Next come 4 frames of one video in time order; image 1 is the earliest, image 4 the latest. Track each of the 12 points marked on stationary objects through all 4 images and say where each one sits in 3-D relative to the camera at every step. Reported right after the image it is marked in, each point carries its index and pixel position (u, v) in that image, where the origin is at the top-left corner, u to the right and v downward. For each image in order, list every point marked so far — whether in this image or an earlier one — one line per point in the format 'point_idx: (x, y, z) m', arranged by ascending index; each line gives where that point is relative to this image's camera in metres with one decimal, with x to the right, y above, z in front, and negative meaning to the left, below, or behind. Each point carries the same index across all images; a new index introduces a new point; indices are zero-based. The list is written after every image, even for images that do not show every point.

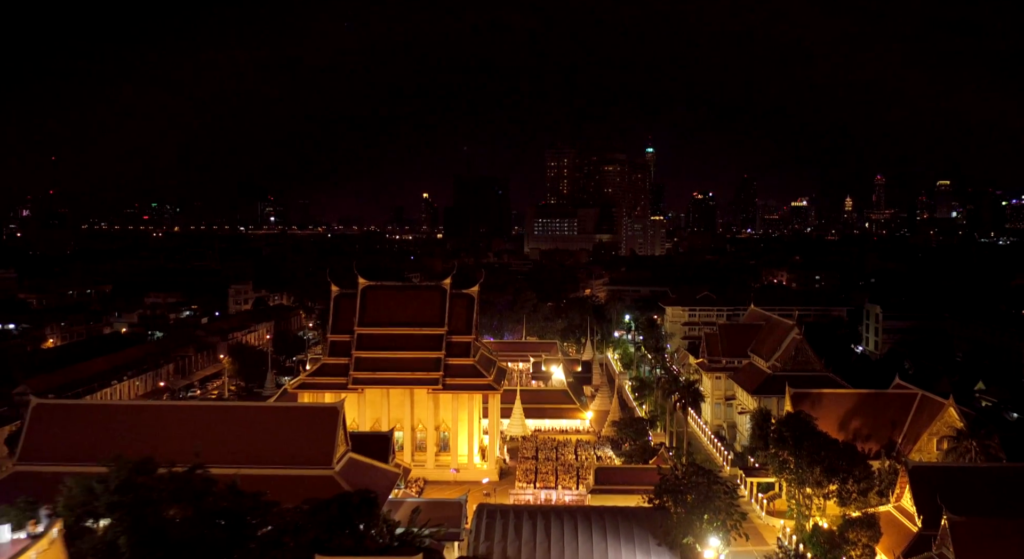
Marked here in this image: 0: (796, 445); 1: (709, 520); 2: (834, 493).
0: (+7.3, -4.2, +17.5) m
1: (+4.2, -5.2, +14.9) m
2: (+7.8, -5.2, +16.7) m
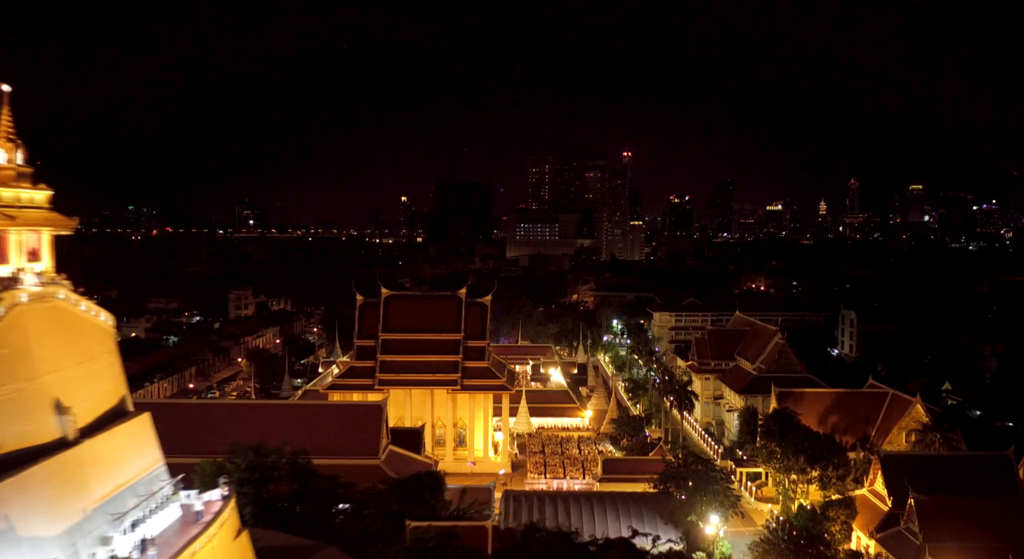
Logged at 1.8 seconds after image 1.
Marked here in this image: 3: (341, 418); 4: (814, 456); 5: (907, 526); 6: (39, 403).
0: (+7.8, -4.5, +19.8) m
1: (+4.9, -5.5, +17.1) m
2: (+8.4, -5.5, +19.0) m
3: (-4.1, -3.3, +16.5) m
4: (+8.3, -4.9, +18.9) m
5: (+9.4, -5.9, +16.4) m
6: (-4.6, -1.2, +6.7) m
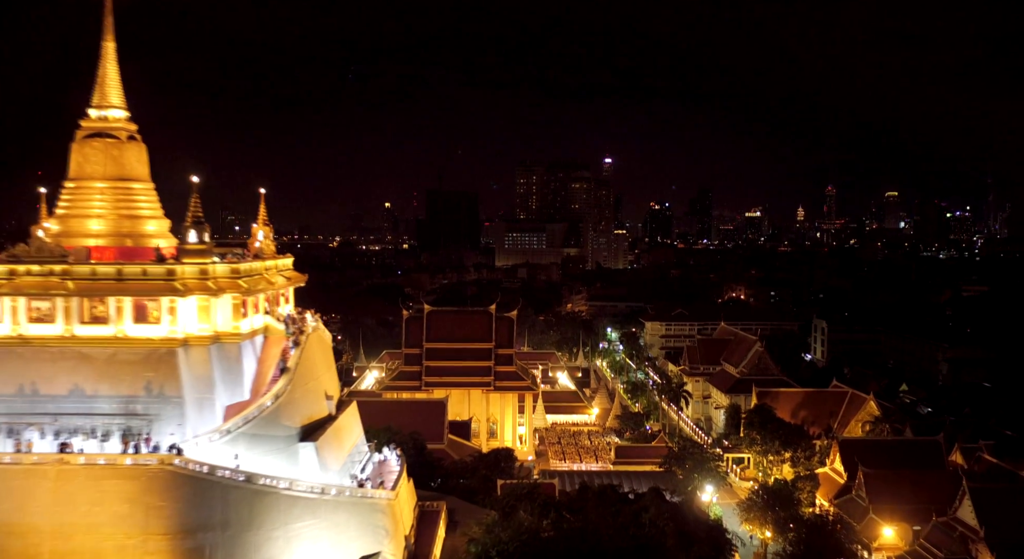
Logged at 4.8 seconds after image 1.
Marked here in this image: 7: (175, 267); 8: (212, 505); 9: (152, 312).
0: (+9.0, -5.3, +24.6) m
1: (+6.1, -6.2, +21.8) m
2: (+9.6, -6.2, +23.8) m
3: (-2.9, -4.0, +20.9) m
4: (+9.5, -5.6, +23.7) m
5: (+10.6, -6.6, +21.2) m
6: (-3.1, -1.9, +11.2) m
7: (-4.9, +0.2, +9.9) m
8: (-4.0, -3.0, +9.1) m
9: (-5.2, -0.5, +9.9) m
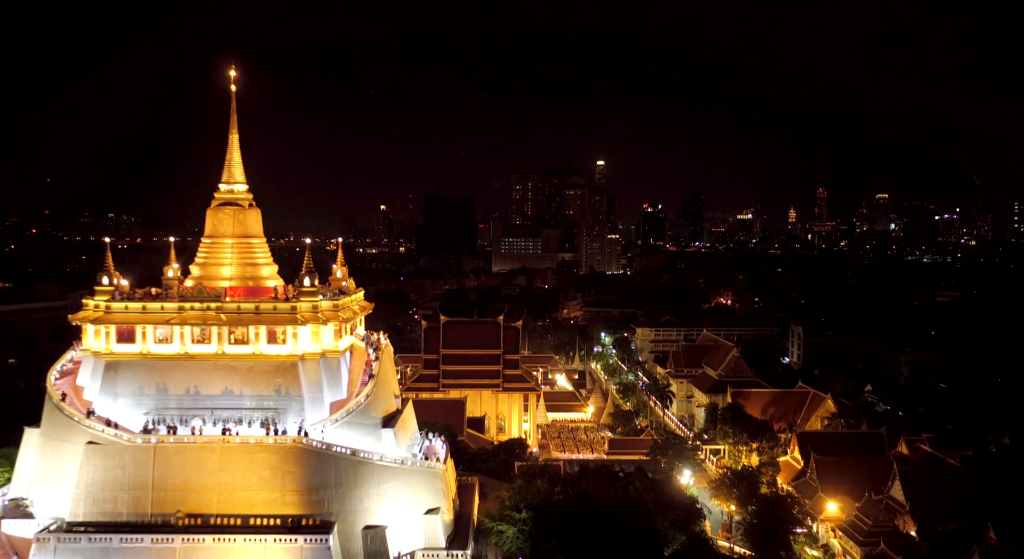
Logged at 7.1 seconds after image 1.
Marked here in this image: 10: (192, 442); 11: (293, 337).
0: (+9.3, -6.0, +28.7) m
1: (+6.4, -6.9, +25.9) m
2: (+9.9, -6.9, +27.9) m
3: (-2.5, -4.7, +25.0) m
4: (+9.8, -6.3, +27.8) m
5: (+11.0, -7.2, +25.3) m
6: (-2.7, -2.5, +15.2) m
7: (-4.4, -0.5, +14.0) m
8: (-3.5, -3.7, +13.2) m
9: (-4.7, -1.1, +14.0) m
10: (-6.1, -3.1, +13.1) m
11: (-4.5, -1.2, +14.0) m
